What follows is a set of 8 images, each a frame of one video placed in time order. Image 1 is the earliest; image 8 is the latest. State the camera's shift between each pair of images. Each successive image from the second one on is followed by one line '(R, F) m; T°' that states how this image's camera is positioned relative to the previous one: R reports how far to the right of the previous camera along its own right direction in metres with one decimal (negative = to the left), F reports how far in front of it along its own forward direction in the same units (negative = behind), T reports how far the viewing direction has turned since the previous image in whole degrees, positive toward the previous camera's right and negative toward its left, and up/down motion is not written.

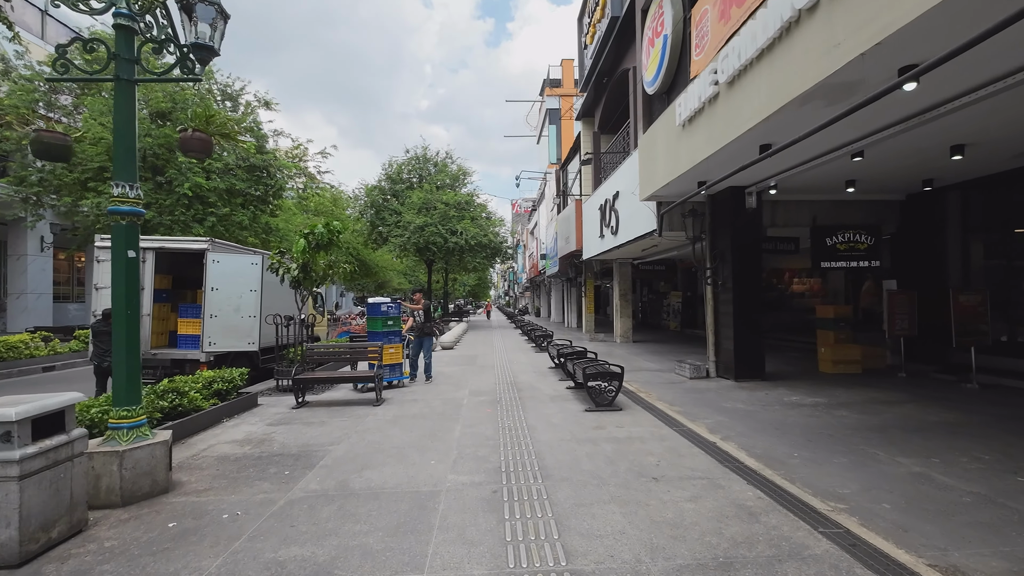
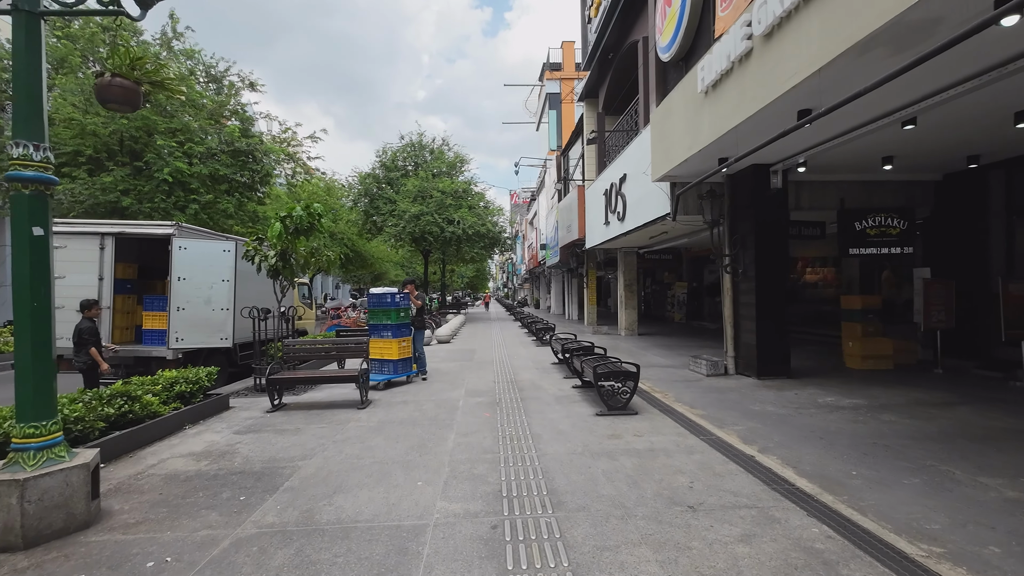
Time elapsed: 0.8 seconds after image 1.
(0.0, +0.9) m; 0°
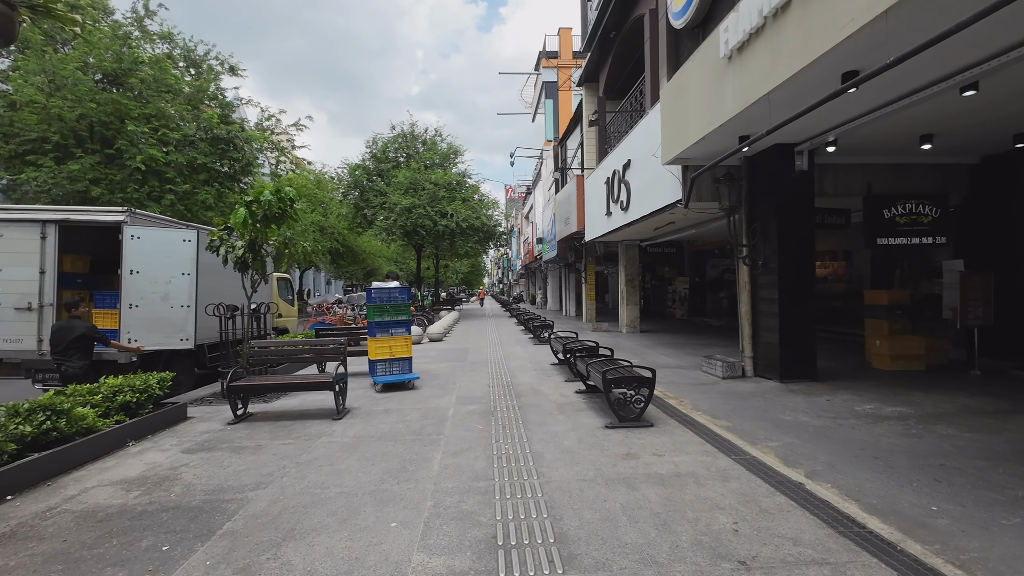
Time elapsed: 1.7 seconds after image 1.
(0.0, +0.9) m; +1°
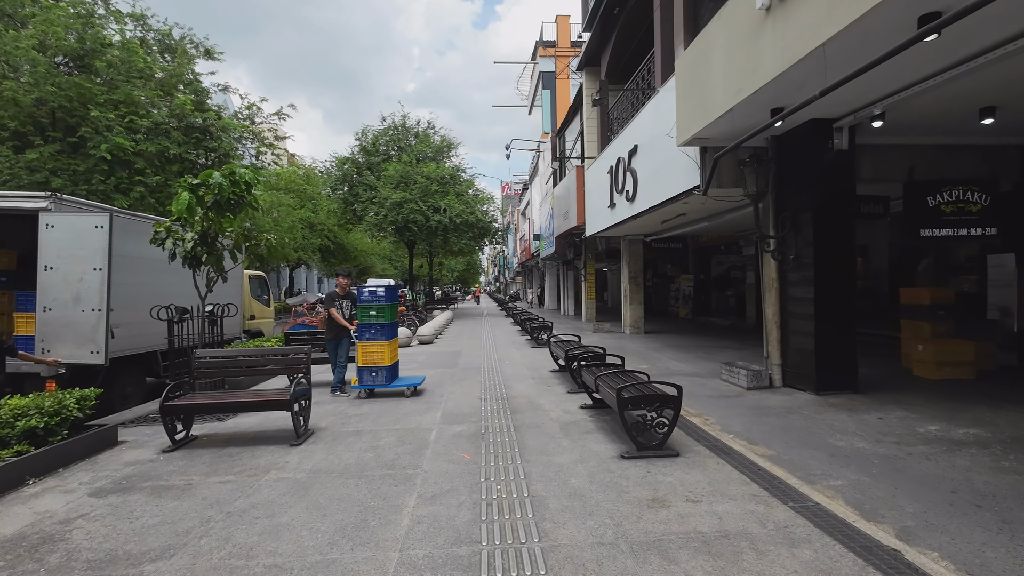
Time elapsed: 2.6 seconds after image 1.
(0.0, +1.1) m; 0°
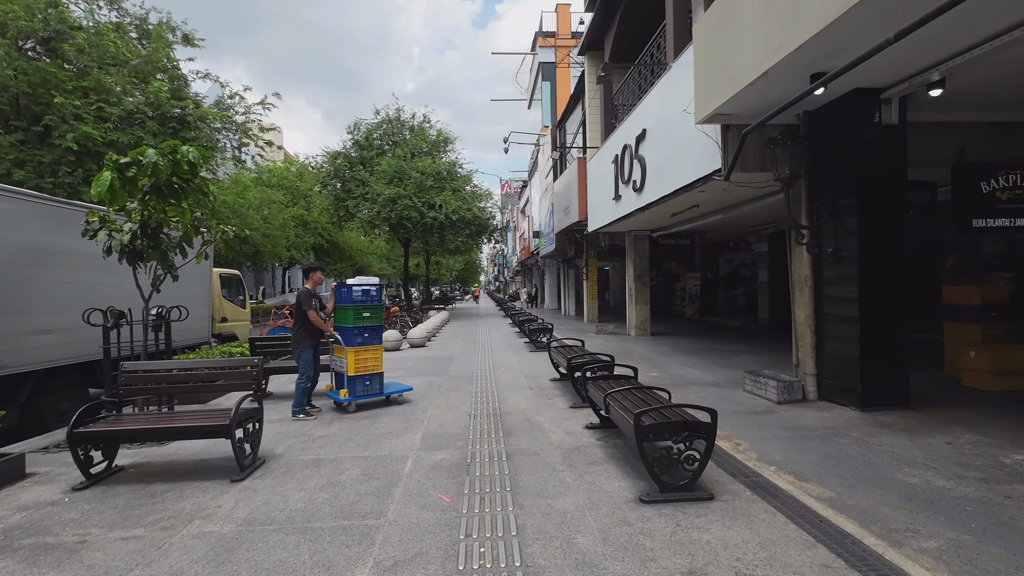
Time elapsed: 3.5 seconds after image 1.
(+0.1, +1.0) m; 0°
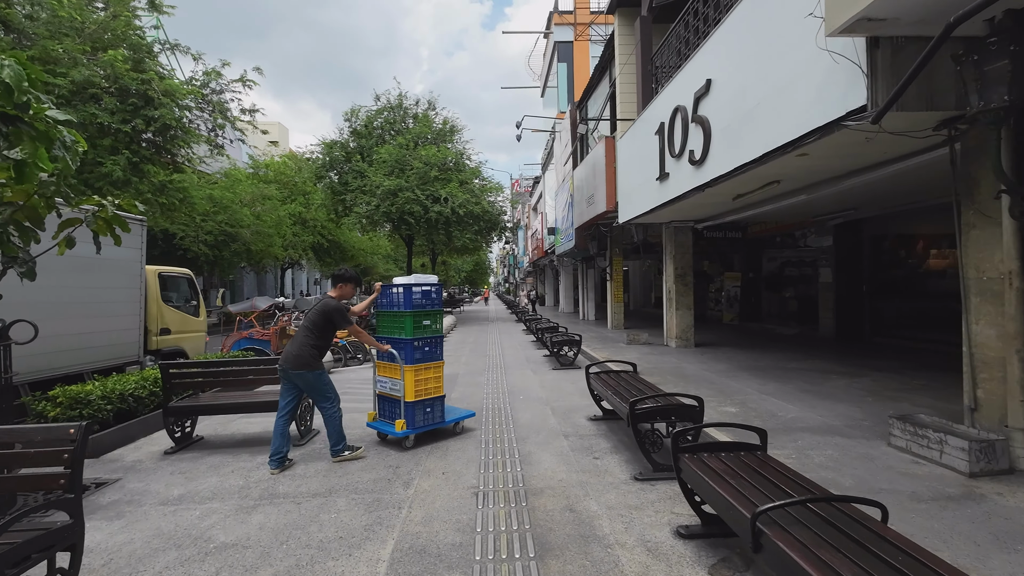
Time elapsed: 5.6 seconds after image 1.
(-0.2, +2.4) m; -1°
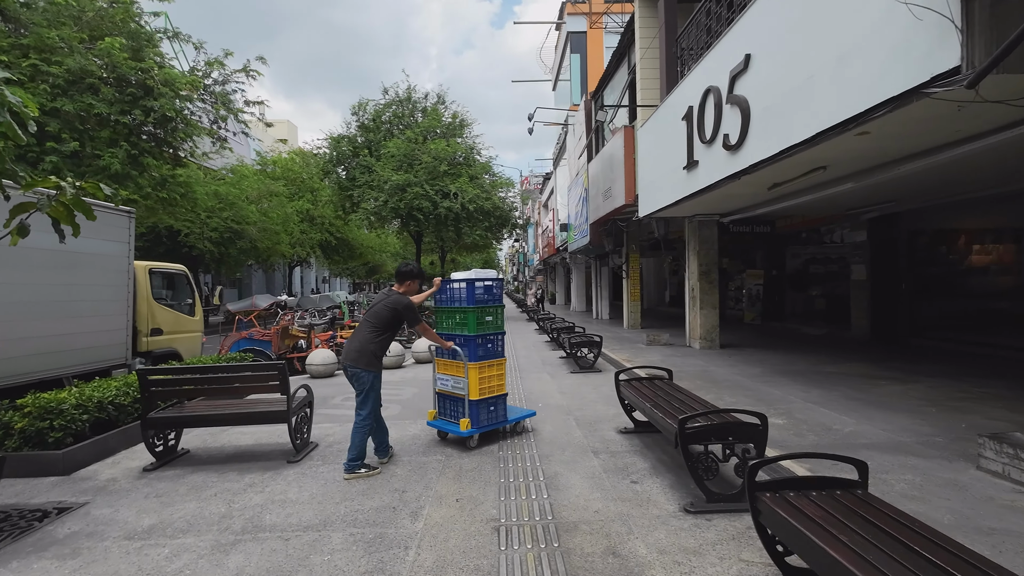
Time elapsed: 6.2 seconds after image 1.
(-0.1, +0.7) m; -1°
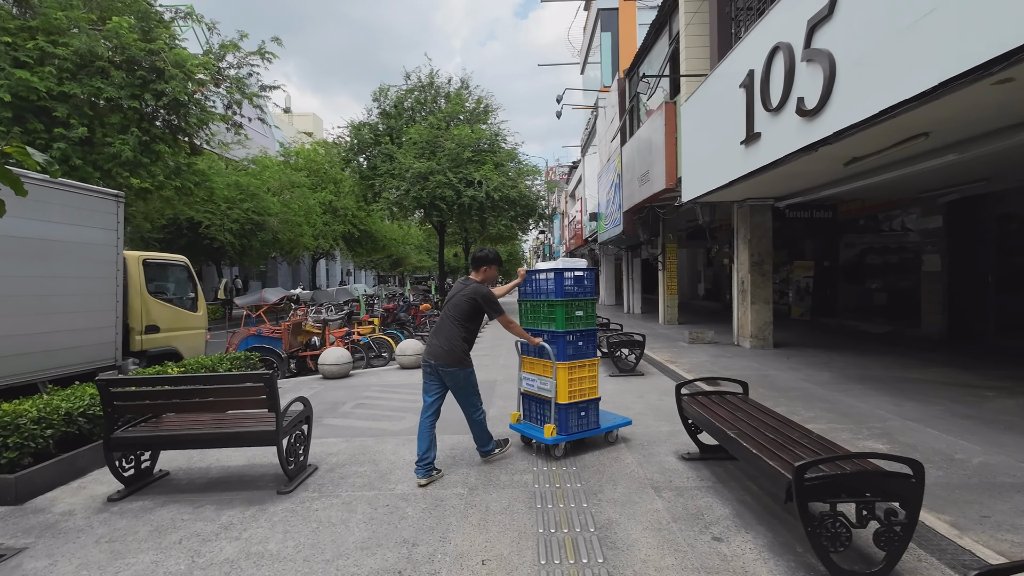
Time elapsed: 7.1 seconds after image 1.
(-0.1, +1.0) m; -3°
